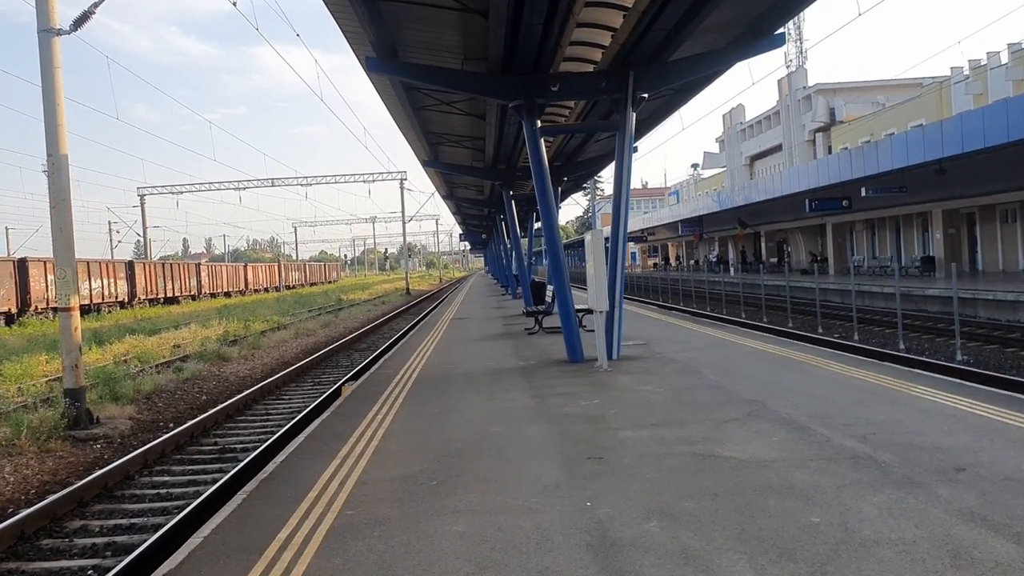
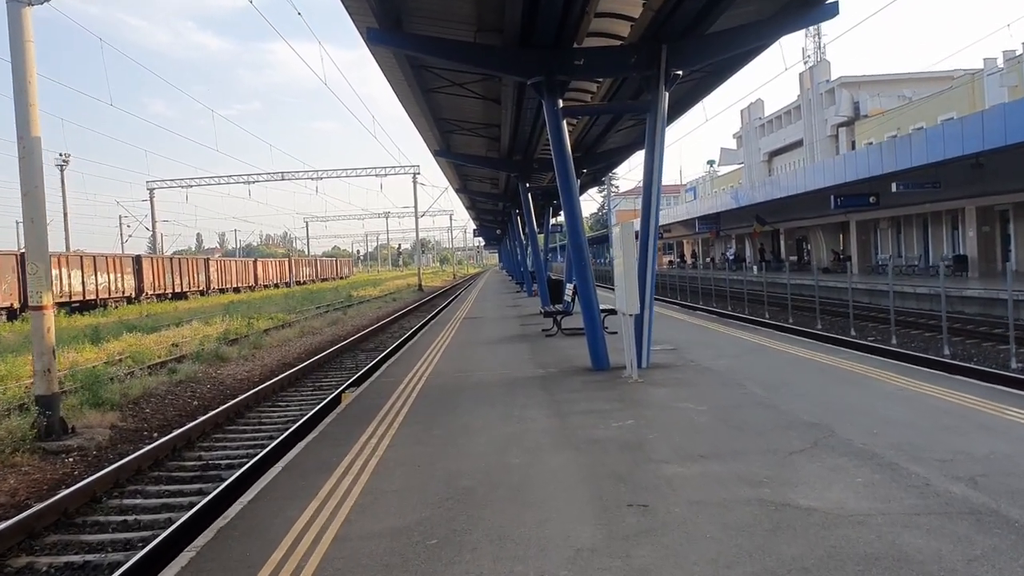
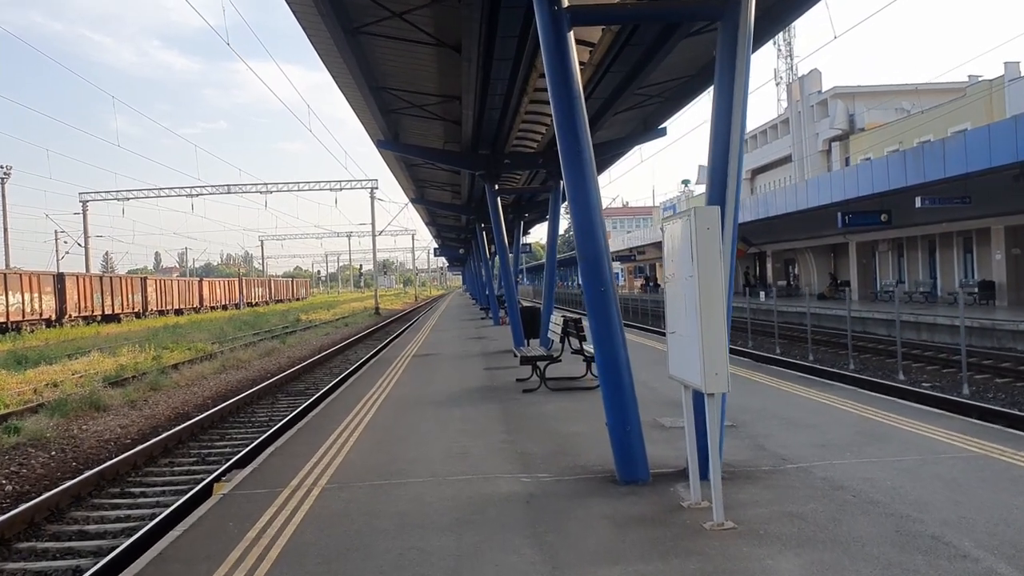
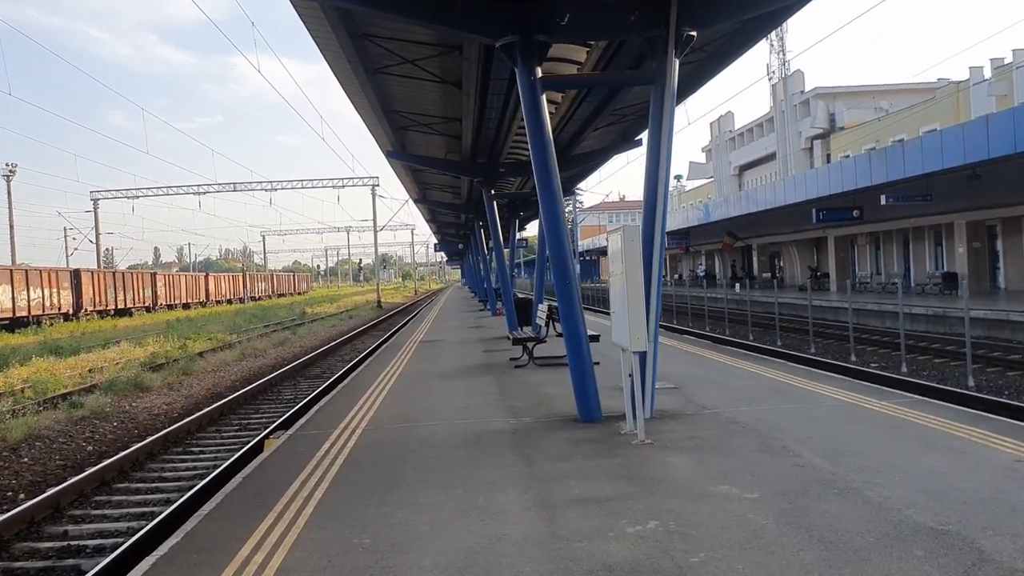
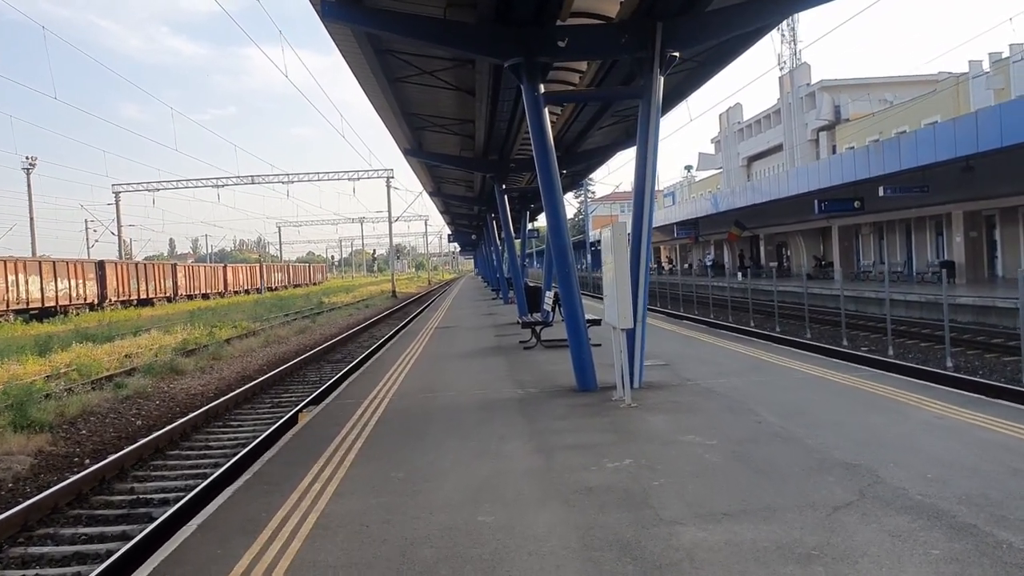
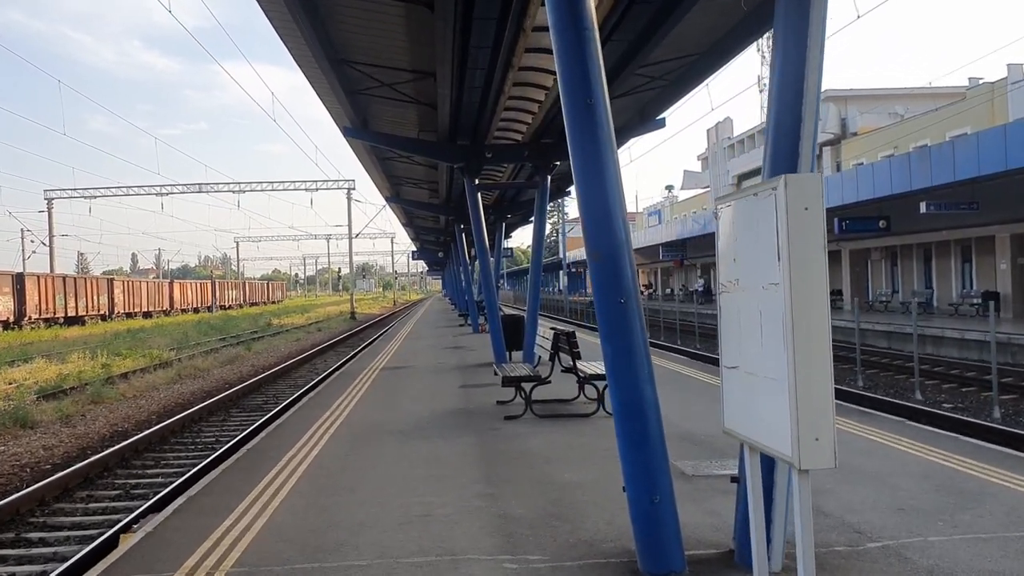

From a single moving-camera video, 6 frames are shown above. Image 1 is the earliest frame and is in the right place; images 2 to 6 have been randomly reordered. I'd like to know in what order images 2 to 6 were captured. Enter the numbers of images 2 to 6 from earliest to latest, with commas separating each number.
2, 5, 4, 3, 6
